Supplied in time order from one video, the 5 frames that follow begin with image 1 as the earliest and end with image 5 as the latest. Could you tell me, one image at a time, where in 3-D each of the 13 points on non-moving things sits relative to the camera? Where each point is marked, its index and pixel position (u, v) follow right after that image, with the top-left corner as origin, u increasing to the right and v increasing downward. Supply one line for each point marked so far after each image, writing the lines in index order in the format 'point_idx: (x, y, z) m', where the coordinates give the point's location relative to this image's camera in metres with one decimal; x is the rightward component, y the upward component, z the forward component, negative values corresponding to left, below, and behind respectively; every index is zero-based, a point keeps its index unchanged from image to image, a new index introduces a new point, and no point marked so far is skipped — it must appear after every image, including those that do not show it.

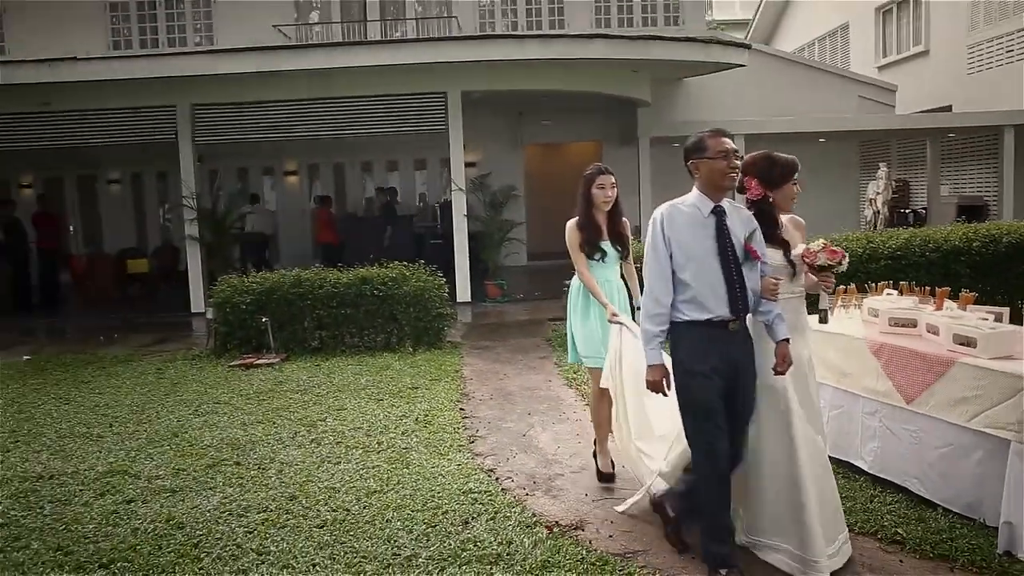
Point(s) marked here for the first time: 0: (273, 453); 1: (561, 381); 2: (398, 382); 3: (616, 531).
0: (-1.4, -1.0, +5.2) m
1: (+0.4, -0.7, +7.0) m
2: (-0.9, -0.7, +7.0) m
3: (+0.5, -1.1, +4.0) m
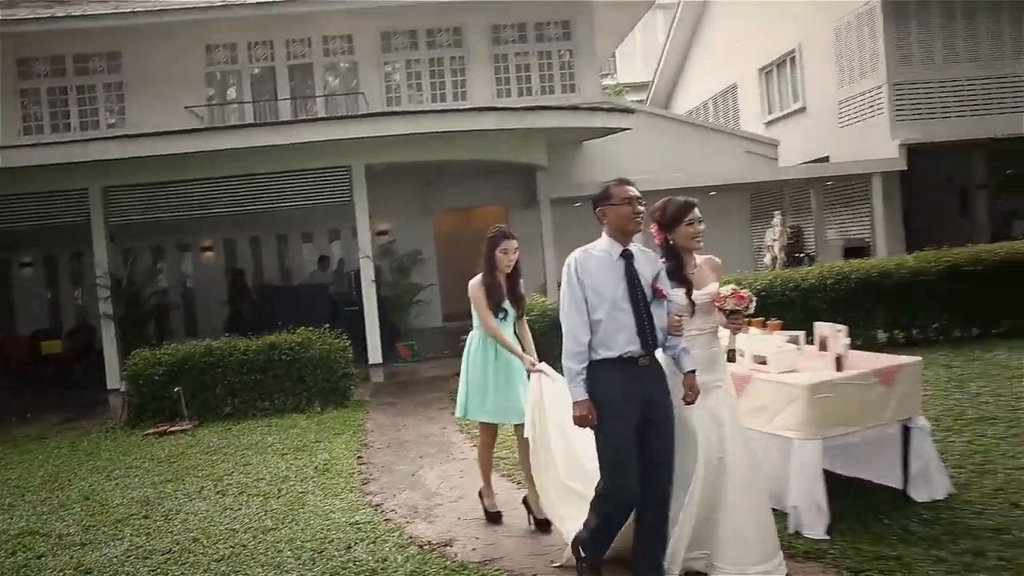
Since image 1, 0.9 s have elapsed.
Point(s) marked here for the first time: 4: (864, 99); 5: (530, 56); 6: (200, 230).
0: (-2.1, -1.4, +5.7) m
1: (-0.5, -1.2, +7.6) m
2: (-1.8, -1.3, +7.5) m
3: (-0.2, -1.3, +4.6) m
4: (+7.4, +3.9, +18.3) m
5: (+0.5, +4.4, +16.5) m
6: (-5.7, +1.0, +15.9) m
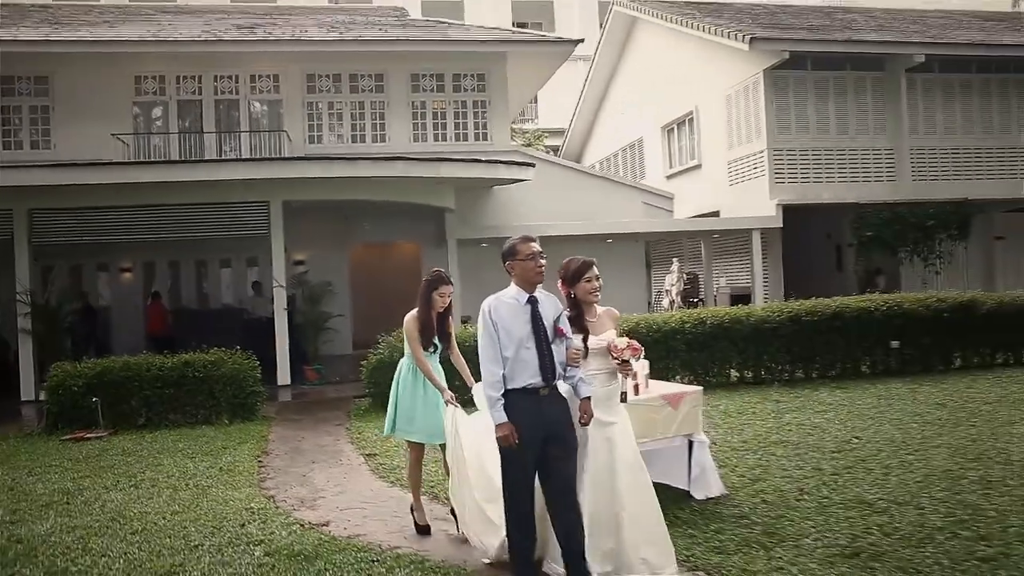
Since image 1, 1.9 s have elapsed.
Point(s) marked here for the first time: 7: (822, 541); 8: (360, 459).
0: (-3.1, -1.6, +6.6) m
1: (-1.6, -1.5, +8.7) m
2: (-2.9, -1.5, +8.4) m
3: (-1.1, -1.5, +5.7) m
4: (+5.5, +2.9, +20.2) m
5: (-1.2, +3.7, +17.8) m
6: (-7.4, +0.7, +16.6) m
7: (+1.7, -1.4, +4.9) m
8: (-1.3, -1.5, +7.7) m
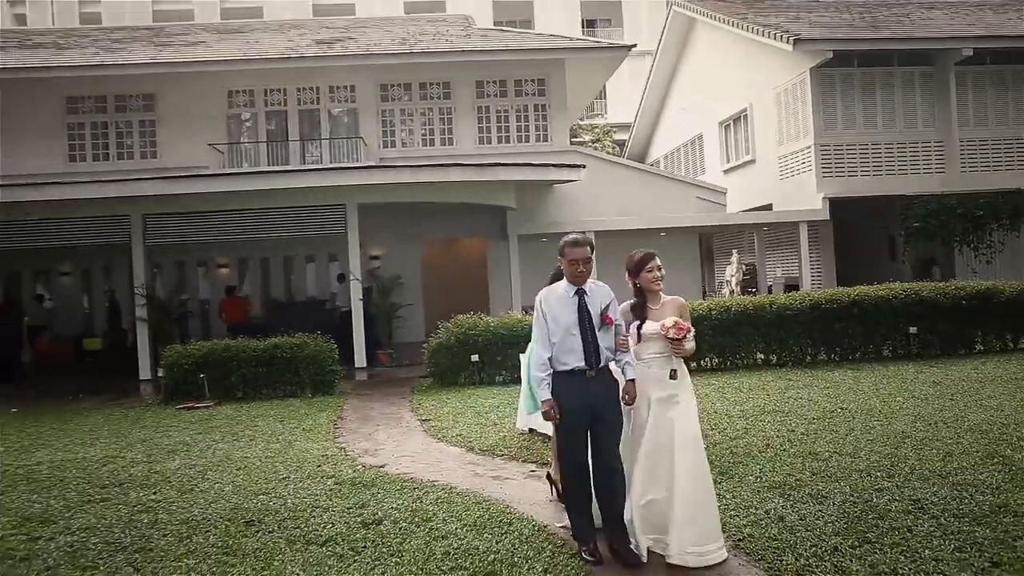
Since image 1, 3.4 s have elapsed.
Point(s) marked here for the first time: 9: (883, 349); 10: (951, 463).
0: (-2.9, -1.5, +8.3) m
1: (-1.2, -1.4, +10.3) m
2: (-2.5, -1.4, +10.2) m
3: (-0.9, -1.5, +7.3) m
4: (+6.9, +3.2, +21.0) m
5: (0.0, +3.9, +19.3) m
6: (-6.3, +0.8, +18.7) m
7: (+1.8, -1.3, +6.2) m
8: (-1.0, -1.4, +9.3) m
9: (+5.6, -0.9, +13.1) m
10: (+3.2, -1.3, +6.4) m
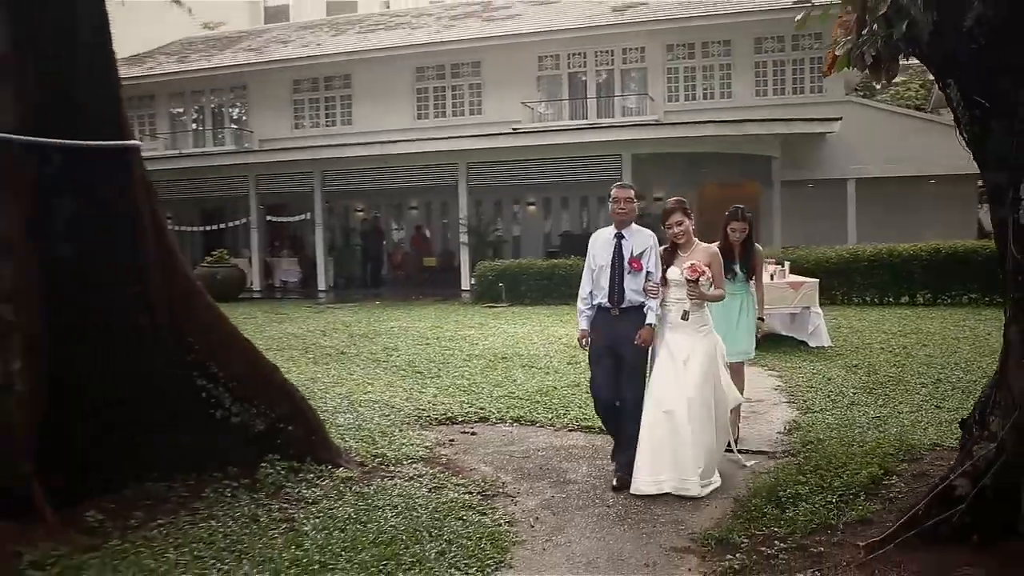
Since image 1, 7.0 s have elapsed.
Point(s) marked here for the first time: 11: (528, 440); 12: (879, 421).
0: (-0.2, -0.5, +12.3) m
1: (+2.0, -0.4, +13.6) m
2: (+0.8, -0.4, +13.9) m
3: (+1.2, -0.7, +10.6) m
4: (+13.5, +4.3, +20.4) m
5: (+6.5, +5.3, +21.1) m
6: (+0.3, +2.5, +23.0) m
7: (+3.4, -0.7, +8.7) m
8: (+1.9, -0.5, +12.6) m
9: (+9.3, -0.1, +13.8) m
10: (+4.8, -0.7, +8.3) m
11: (+0.1, -1.1, +6.1) m
12: (+2.6, -1.0, +6.3) m
